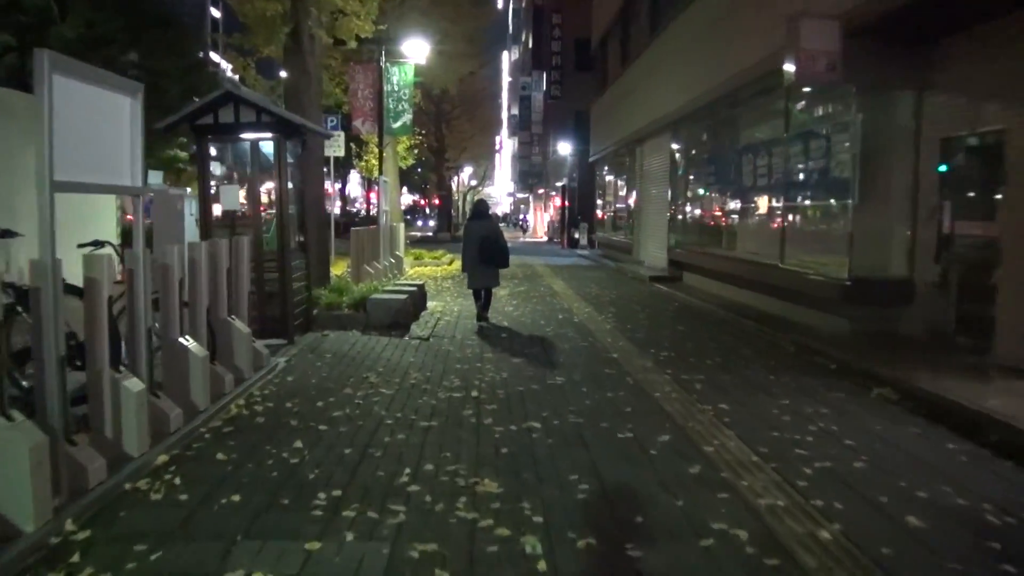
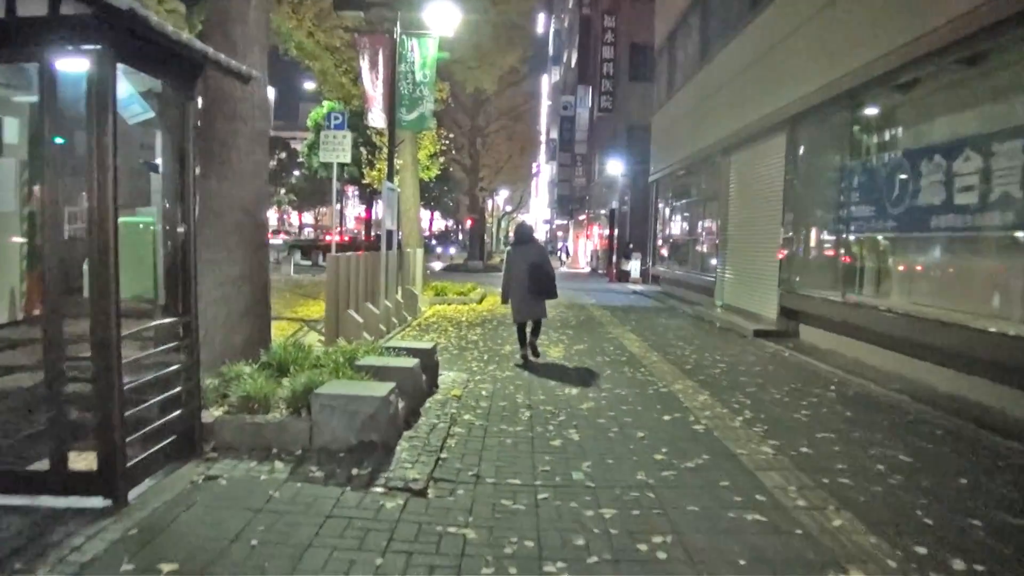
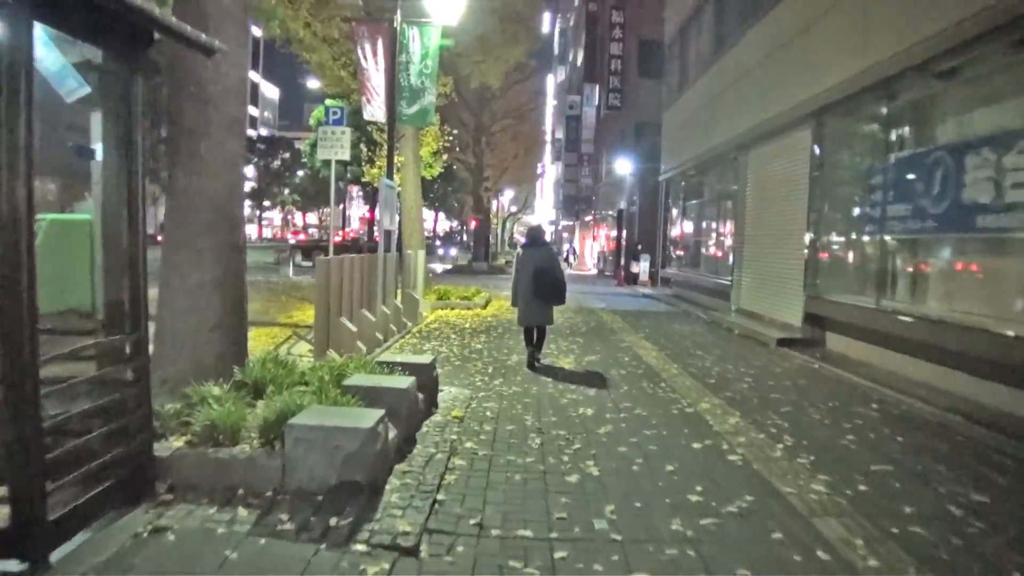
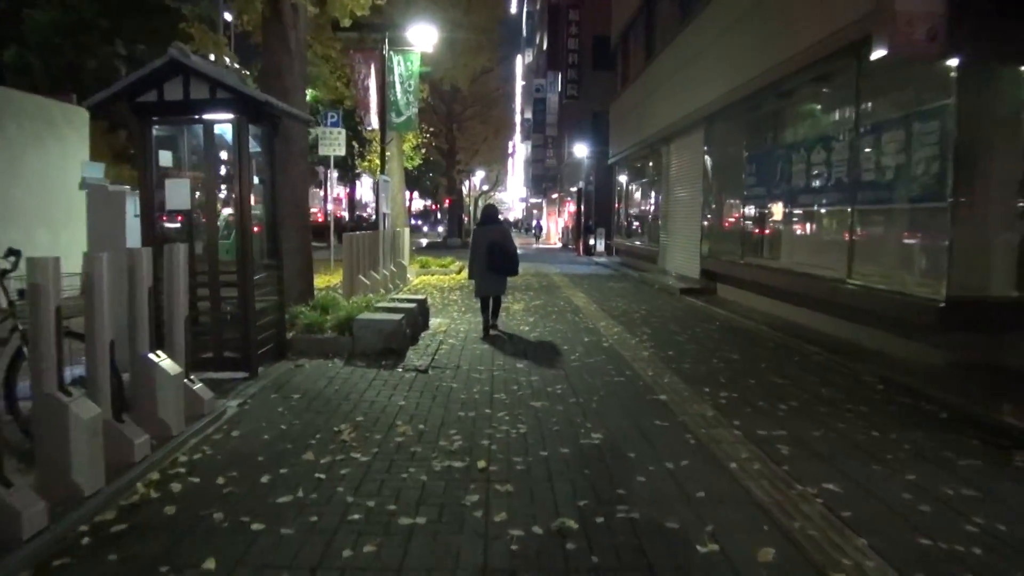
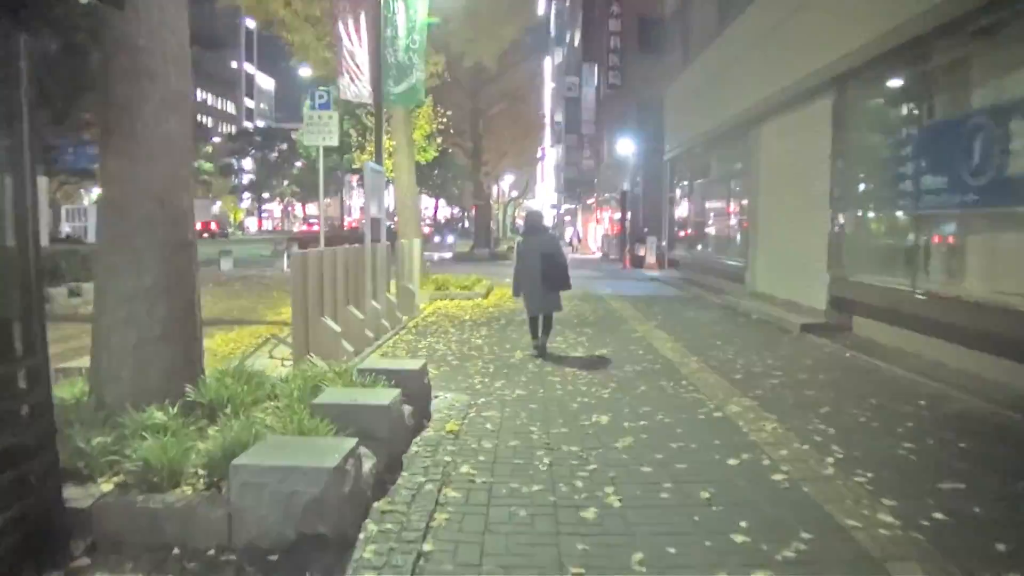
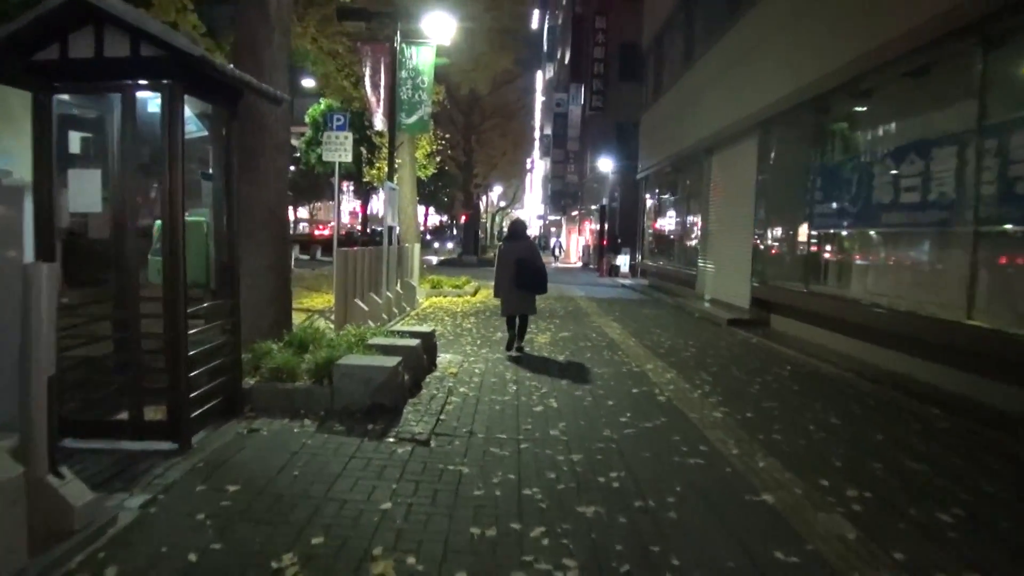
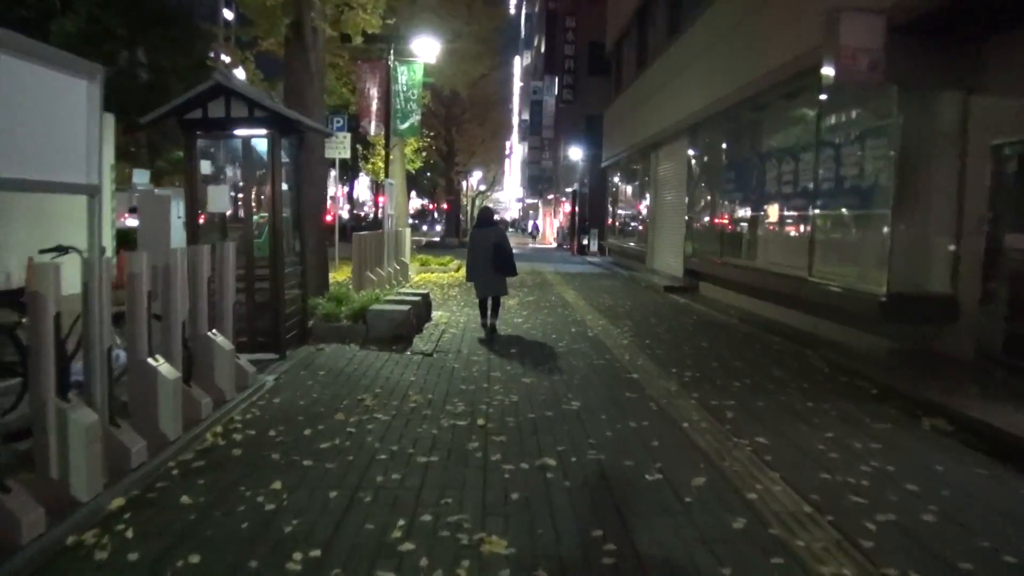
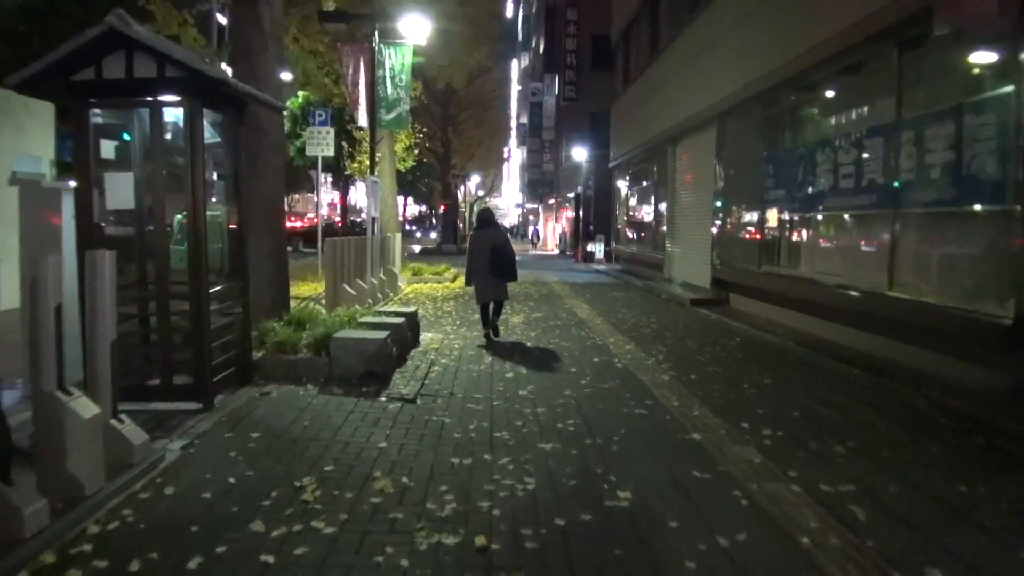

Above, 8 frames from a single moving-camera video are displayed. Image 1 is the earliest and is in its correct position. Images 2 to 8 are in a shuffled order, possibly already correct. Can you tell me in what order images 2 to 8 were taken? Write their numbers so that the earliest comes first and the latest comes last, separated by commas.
7, 4, 8, 6, 2, 3, 5
